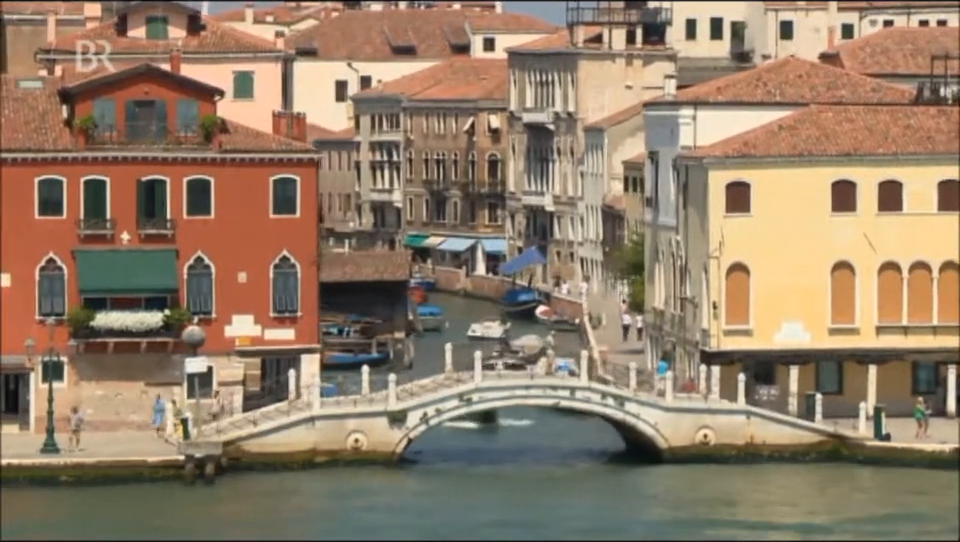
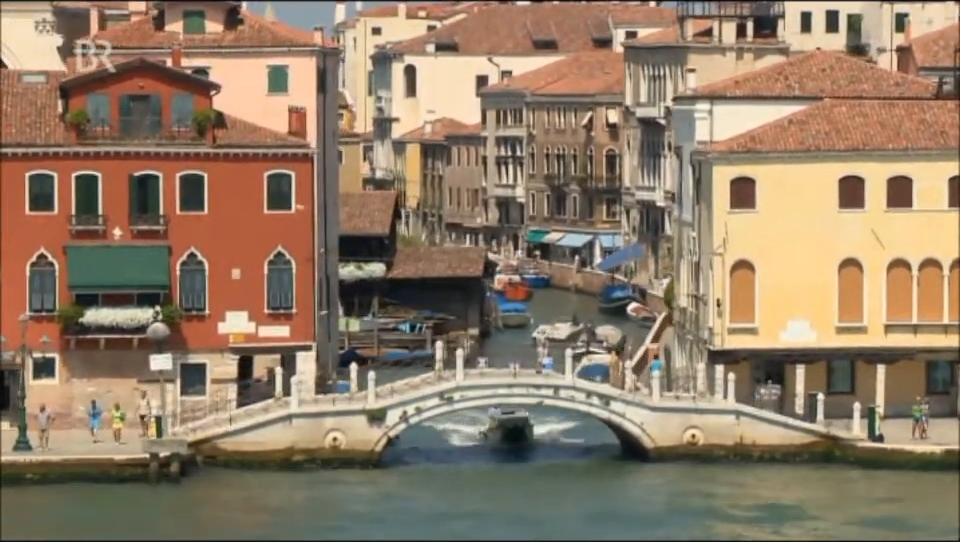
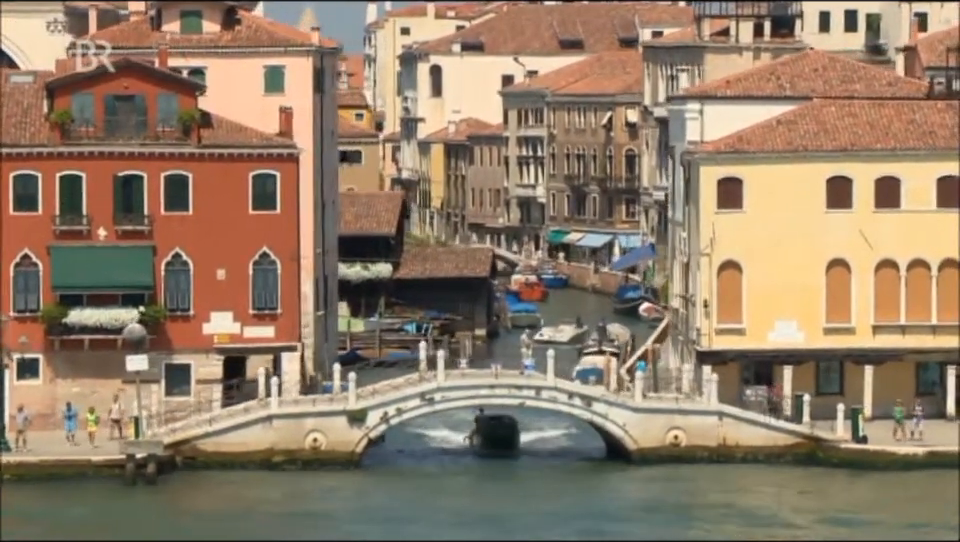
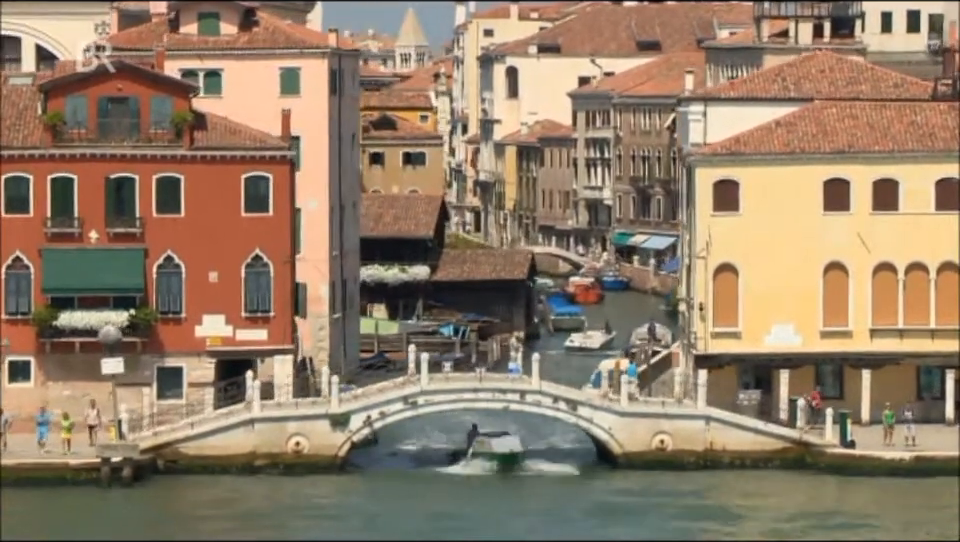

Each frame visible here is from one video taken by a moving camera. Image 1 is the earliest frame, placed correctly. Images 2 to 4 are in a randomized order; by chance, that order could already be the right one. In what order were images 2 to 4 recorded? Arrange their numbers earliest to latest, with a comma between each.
2, 3, 4
